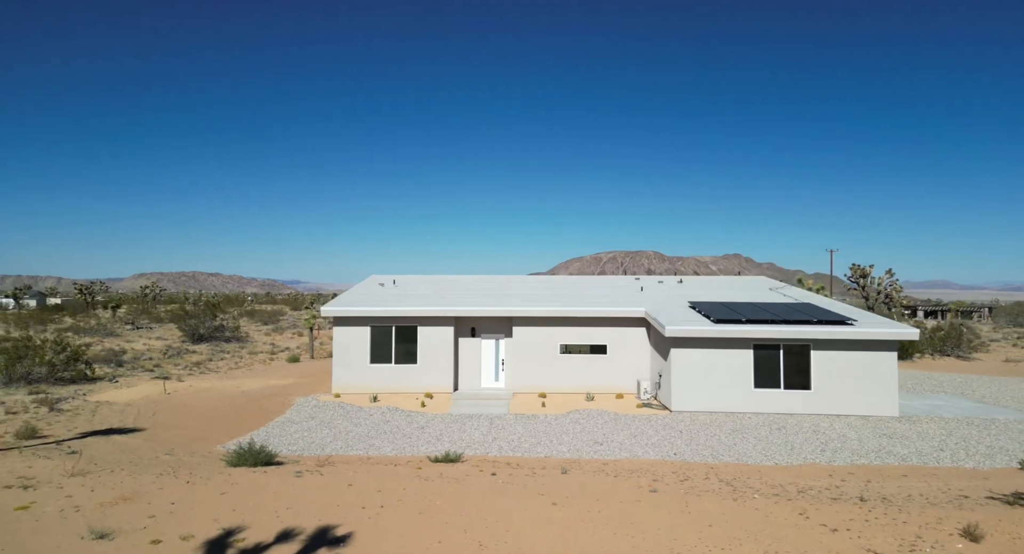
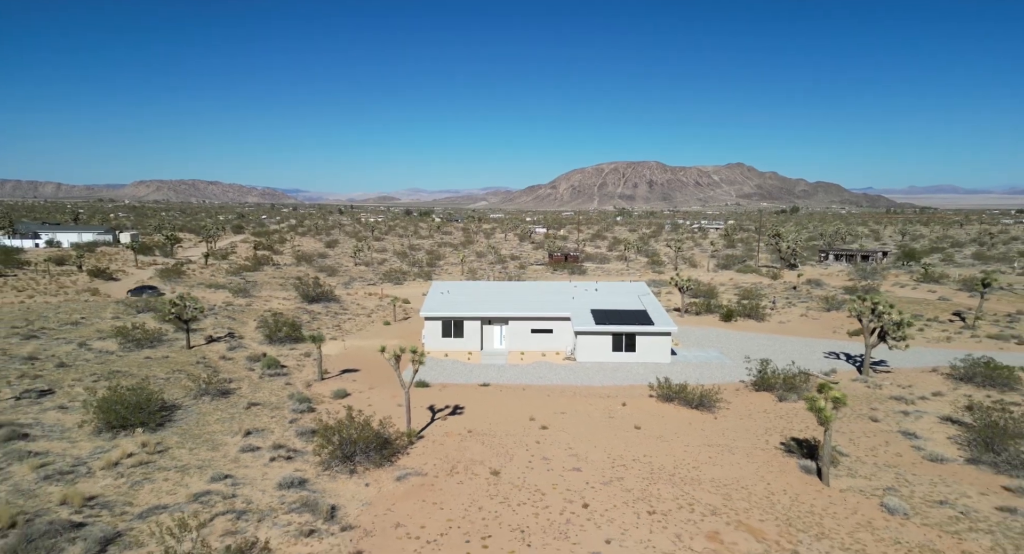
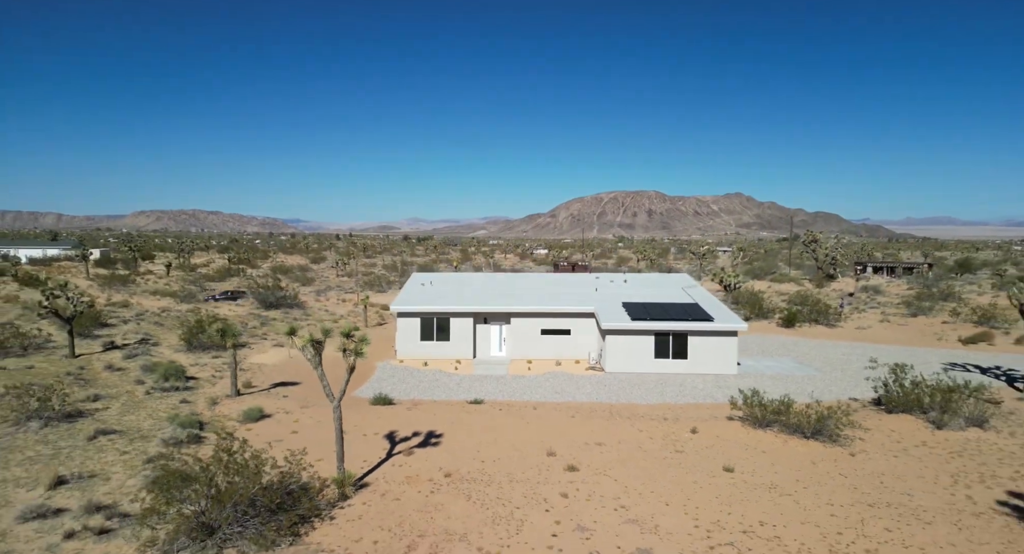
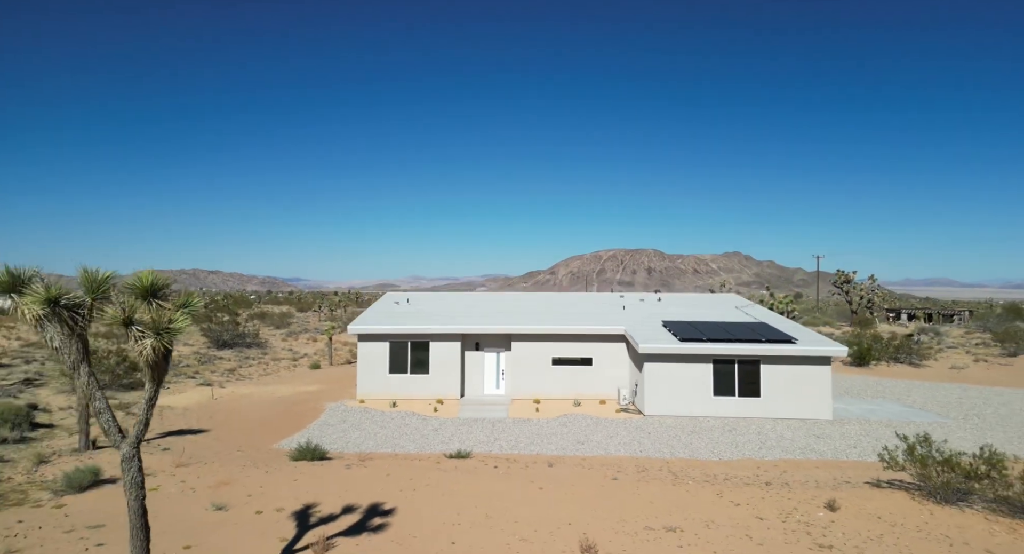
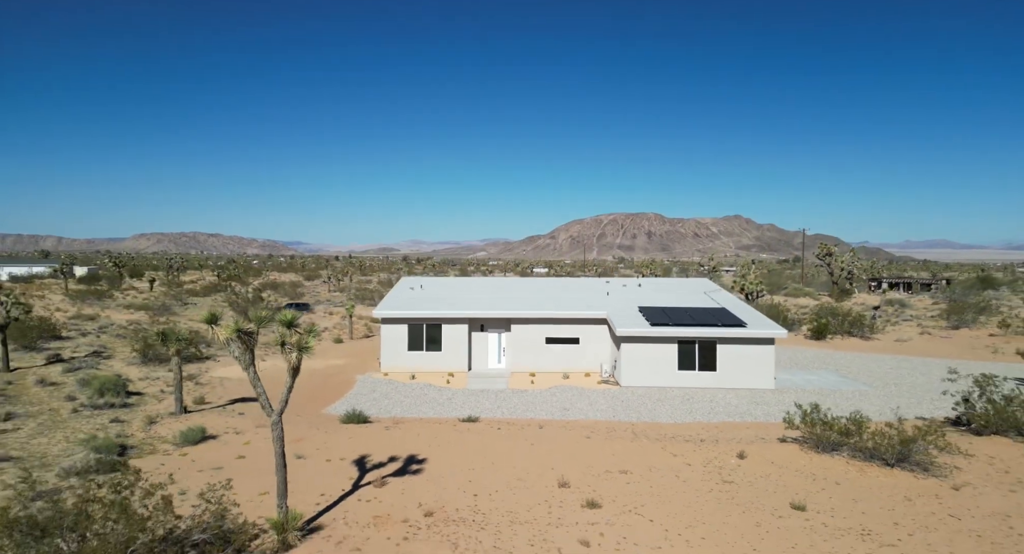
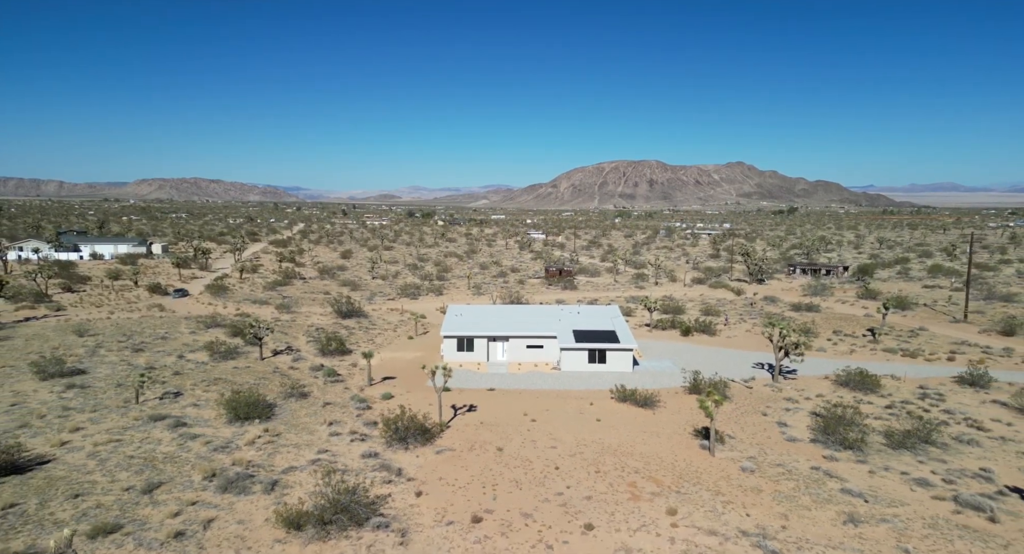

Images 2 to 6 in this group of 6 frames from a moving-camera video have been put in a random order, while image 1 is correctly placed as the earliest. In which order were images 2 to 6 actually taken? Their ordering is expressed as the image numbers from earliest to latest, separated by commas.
4, 5, 3, 2, 6
